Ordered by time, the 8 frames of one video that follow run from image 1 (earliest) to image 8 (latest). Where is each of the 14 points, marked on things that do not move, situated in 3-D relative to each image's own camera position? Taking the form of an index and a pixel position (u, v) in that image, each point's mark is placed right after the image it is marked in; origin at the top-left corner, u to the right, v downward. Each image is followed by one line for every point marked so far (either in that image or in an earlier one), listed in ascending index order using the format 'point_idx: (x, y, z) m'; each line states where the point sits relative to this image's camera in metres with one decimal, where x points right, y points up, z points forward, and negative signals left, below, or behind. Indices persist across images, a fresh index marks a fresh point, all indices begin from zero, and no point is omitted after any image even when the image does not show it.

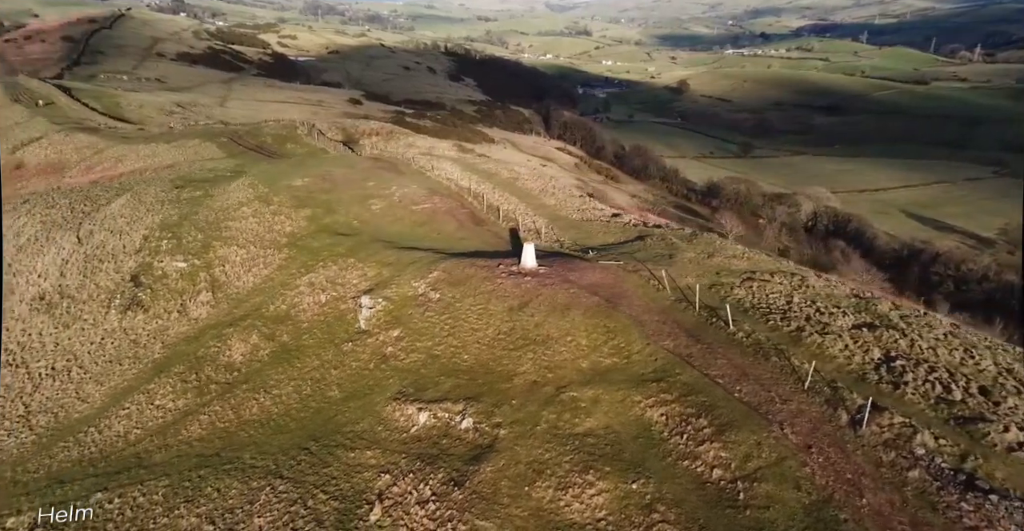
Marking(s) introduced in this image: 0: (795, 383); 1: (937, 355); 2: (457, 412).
0: (+7.3, -3.0, +14.8) m
1: (+12.7, -2.7, +16.9) m
2: (-1.7, -4.7, +17.6) m
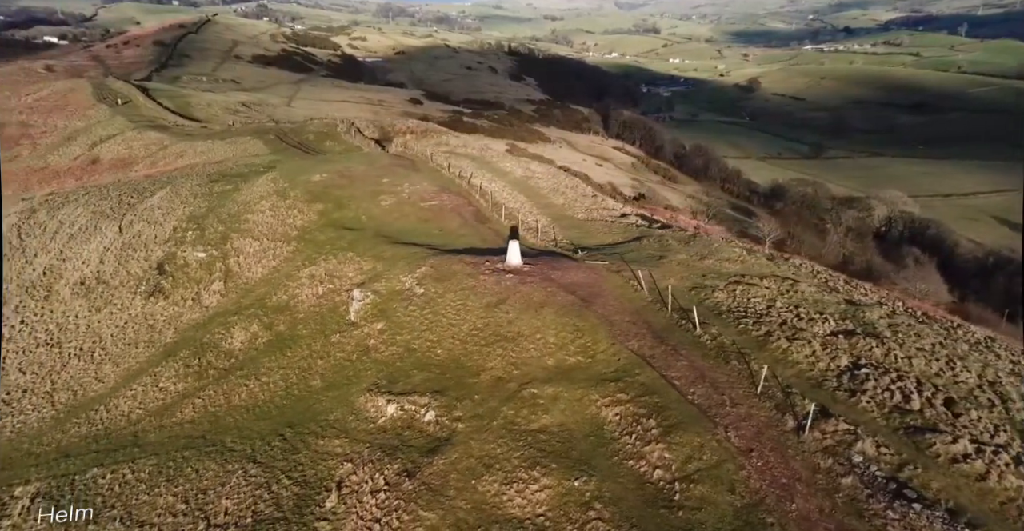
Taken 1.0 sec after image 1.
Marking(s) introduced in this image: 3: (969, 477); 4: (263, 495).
0: (+6.0, -3.1, +14.5) m
1: (+11.5, -2.9, +16.4) m
2: (-2.9, -4.5, +17.9) m
3: (+9.1, -4.2, +11.6) m
4: (-7.4, -7.0, +17.2) m
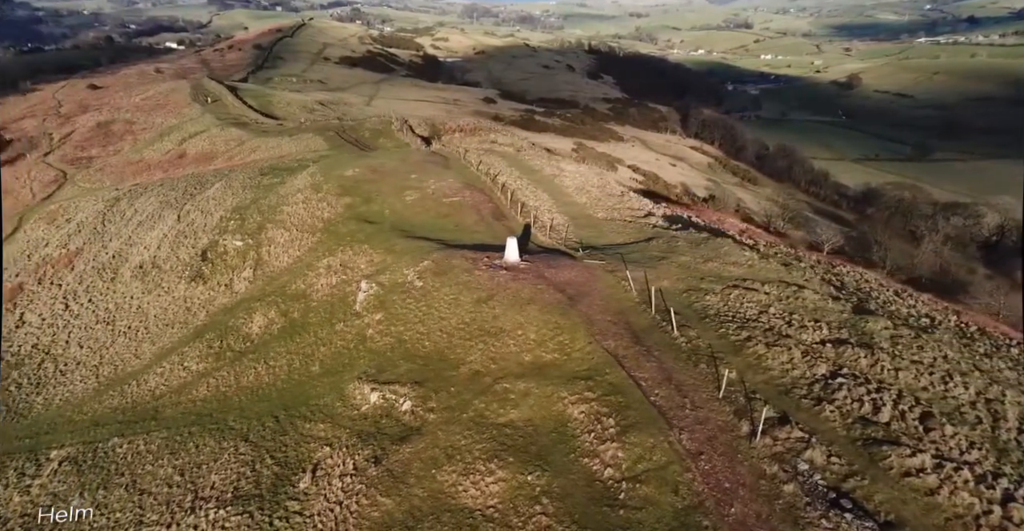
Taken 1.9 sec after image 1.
0: (+5.1, -3.2, +14.3) m
1: (+10.6, -3.1, +15.7) m
2: (-3.6, -4.2, +18.3) m
3: (+7.9, -4.4, +11.1) m
4: (-8.3, -6.6, +18.0) m
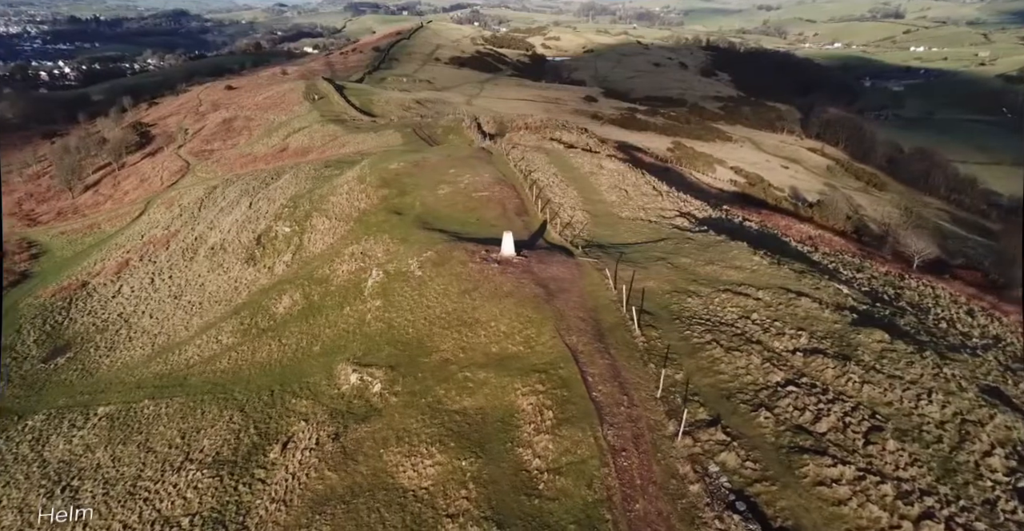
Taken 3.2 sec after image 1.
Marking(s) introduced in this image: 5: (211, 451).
0: (+3.6, -3.1, +14.2) m
1: (+9.3, -3.3, +15.0) m
2: (-4.7, -3.8, +19.1) m
3: (+5.9, -4.5, +10.8) m
4: (-9.5, -6.0, +19.4) m
5: (-10.0, -6.3, +19.0) m
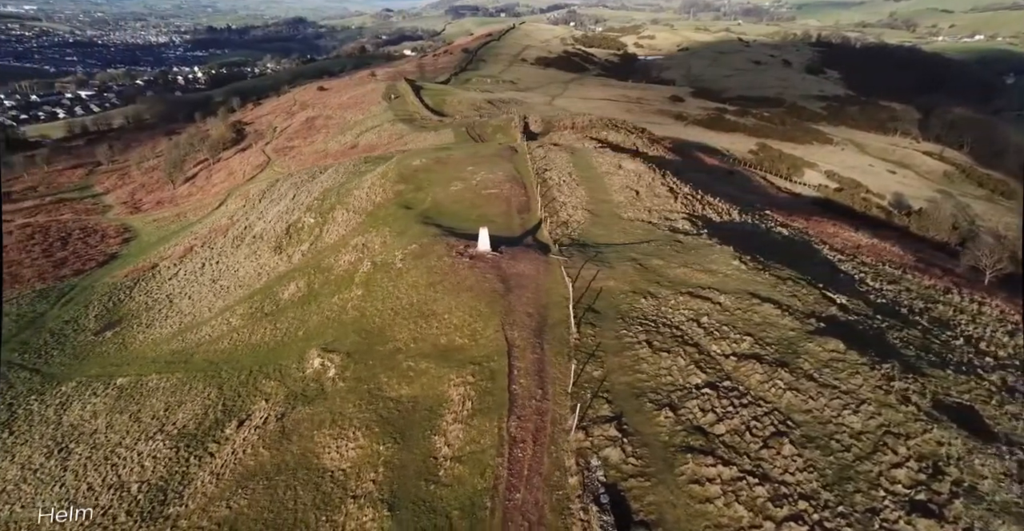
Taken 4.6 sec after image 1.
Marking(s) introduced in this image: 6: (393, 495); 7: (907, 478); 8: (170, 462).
0: (+1.5, -3.1, +14.6) m
1: (+7.2, -3.5, +14.9) m
2: (-6.4, -3.5, +20.1) m
3: (+3.5, -4.5, +11.0) m
4: (-11.2, -5.5, +20.7) m
5: (-11.8, -5.8, +20.5) m
6: (-2.7, -5.3, +12.9) m
7: (+8.8, -4.7, +12.6) m
8: (-10.8, -6.4, +17.9) m
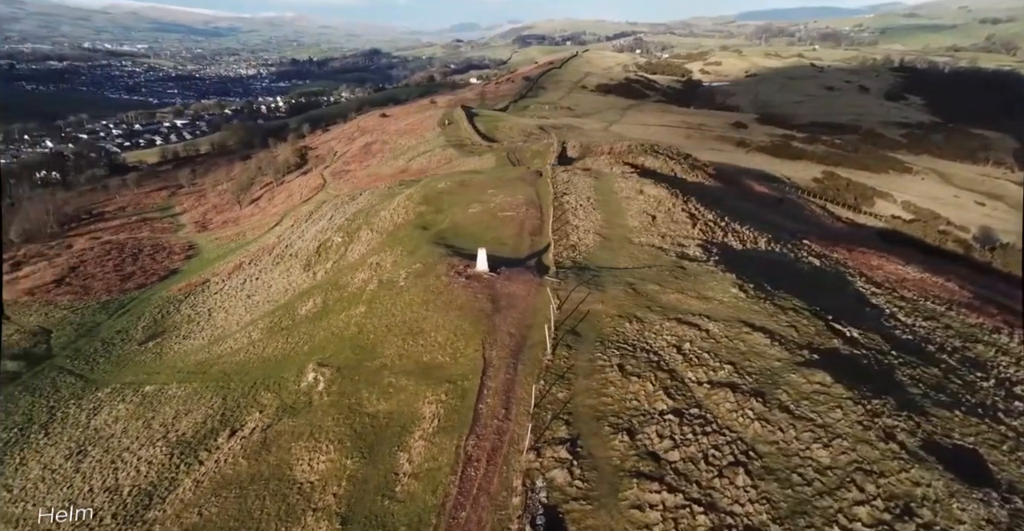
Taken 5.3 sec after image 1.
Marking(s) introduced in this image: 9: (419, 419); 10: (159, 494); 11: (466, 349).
0: (+0.5, -3.7, +14.7) m
1: (+6.3, -4.2, +14.7) m
2: (-6.9, -4.1, +20.8) m
3: (+2.3, -5.0, +10.9) m
4: (-11.8, -6.0, +21.6) m
5: (-12.4, -6.3, +21.4) m
6: (-3.8, -5.7, +13.3) m
7: (+7.7, -5.4, +12.2) m
8: (-11.5, -6.8, +18.7) m
9: (-2.7, -4.4, +16.2) m
10: (-10.8, -7.0, +17.3) m
11: (-1.5, -2.8, +18.8) m
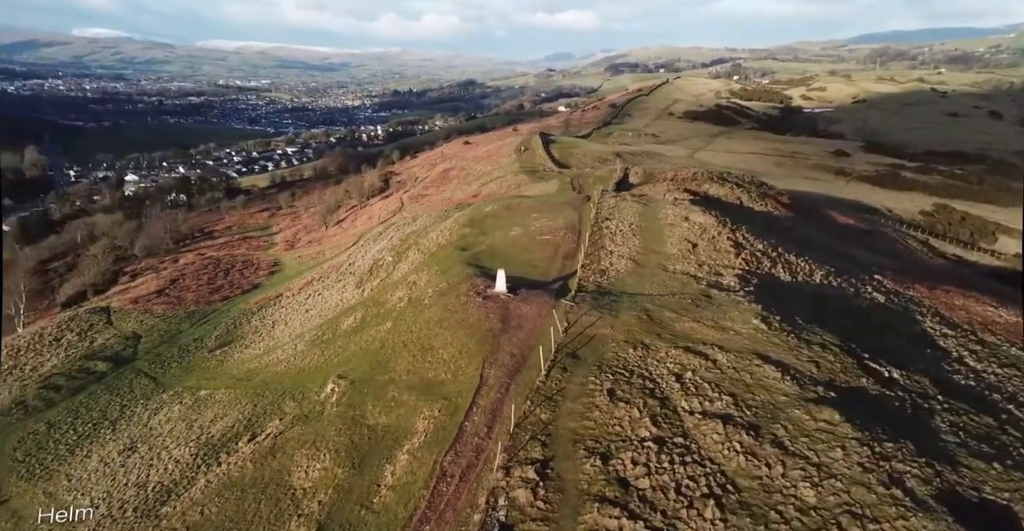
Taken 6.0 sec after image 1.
0: (+0.1, -4.2, +15.0) m
1: (+5.8, -4.9, +14.3) m
2: (-6.7, -4.7, +21.8) m
3: (+1.4, -5.5, +10.9) m
4: (-11.5, -6.5, +23.0) m
5: (-12.2, -6.7, +22.8) m
6: (-4.5, -6.1, +13.9) m
7: (+6.8, -6.1, +11.6) m
8: (-11.6, -7.1, +20.1) m
9: (-3.0, -4.9, +16.8) m
10: (-11.1, -7.4, +18.6) m
11: (-1.5, -3.5, +19.3) m
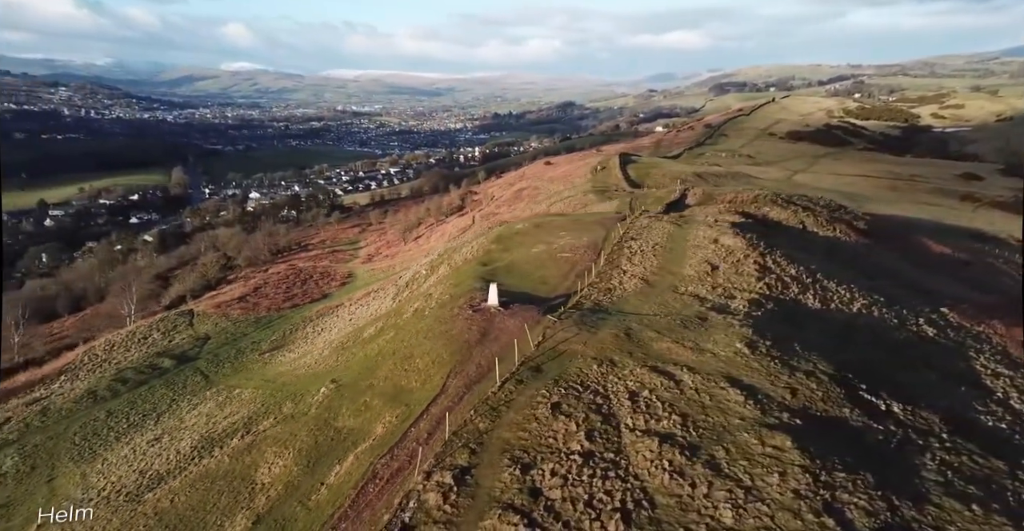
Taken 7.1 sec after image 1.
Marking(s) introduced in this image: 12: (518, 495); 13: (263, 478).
0: (-1.6, -4.6, +15.8) m
1: (+4.0, -5.5, +14.5) m
2: (-7.7, -5.0, +23.2) m
3: (-0.7, -5.7, +11.6) m
4: (-12.4, -6.8, +24.9) m
5: (-13.1, -6.9, +24.7) m
6: (-6.3, -6.3, +15.1) m
7: (+4.7, -6.5, +11.7) m
8: (-12.8, -7.3, +22.0) m
9: (-4.5, -5.3, +17.8) m
10: (-12.4, -7.5, +20.4) m
11: (-2.7, -3.9, +20.2) m
12: (+0.2, -5.3, +13.1) m
13: (-7.6, -6.2, +17.5) m
